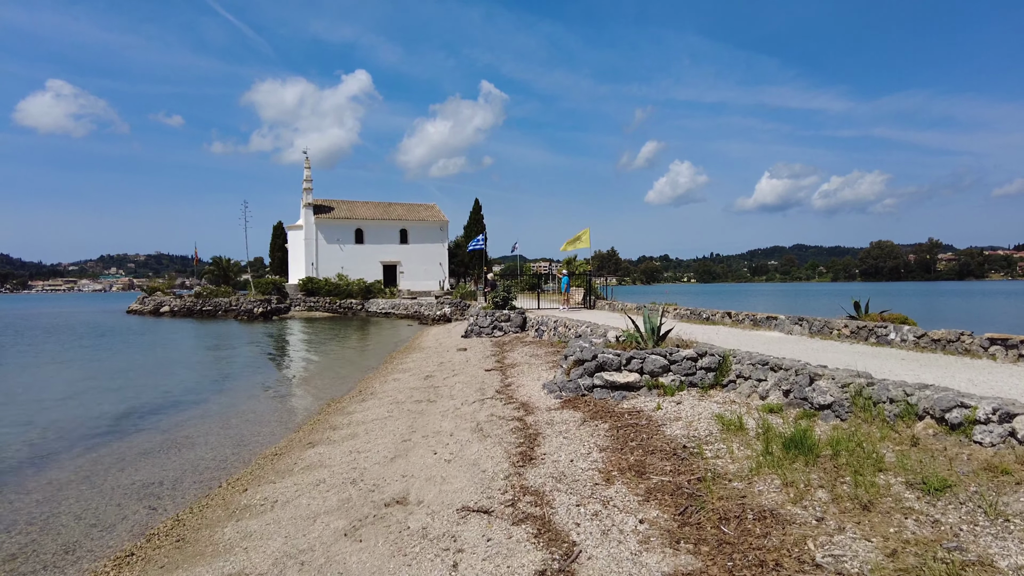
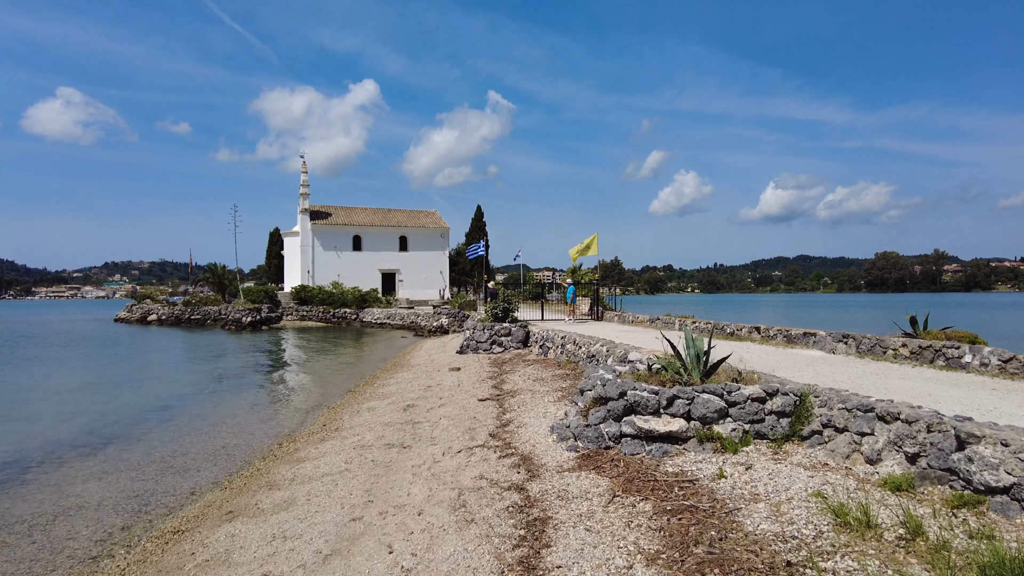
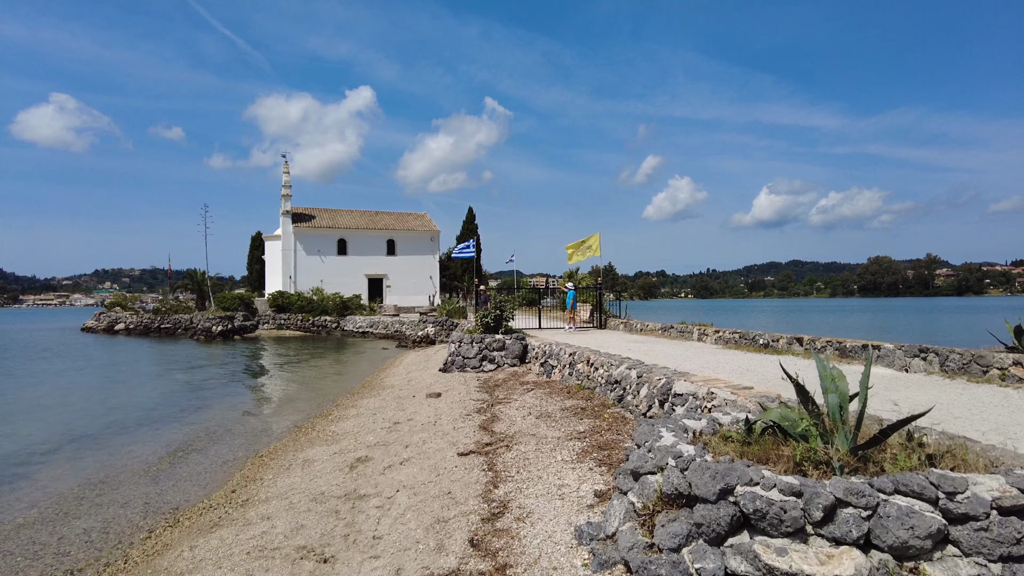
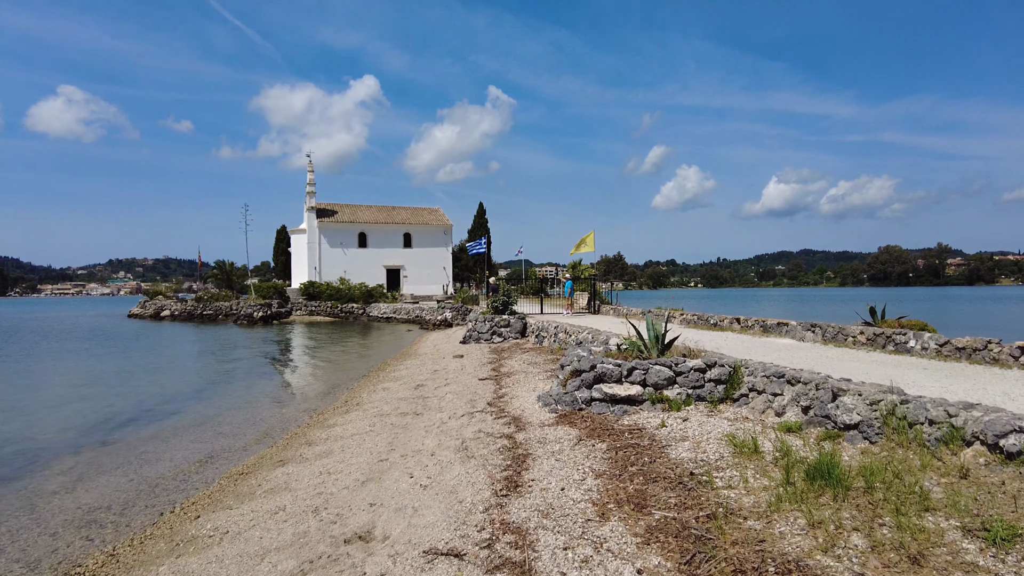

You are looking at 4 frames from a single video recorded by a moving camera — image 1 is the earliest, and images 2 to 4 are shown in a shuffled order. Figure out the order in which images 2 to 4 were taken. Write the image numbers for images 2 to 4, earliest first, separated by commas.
4, 2, 3
